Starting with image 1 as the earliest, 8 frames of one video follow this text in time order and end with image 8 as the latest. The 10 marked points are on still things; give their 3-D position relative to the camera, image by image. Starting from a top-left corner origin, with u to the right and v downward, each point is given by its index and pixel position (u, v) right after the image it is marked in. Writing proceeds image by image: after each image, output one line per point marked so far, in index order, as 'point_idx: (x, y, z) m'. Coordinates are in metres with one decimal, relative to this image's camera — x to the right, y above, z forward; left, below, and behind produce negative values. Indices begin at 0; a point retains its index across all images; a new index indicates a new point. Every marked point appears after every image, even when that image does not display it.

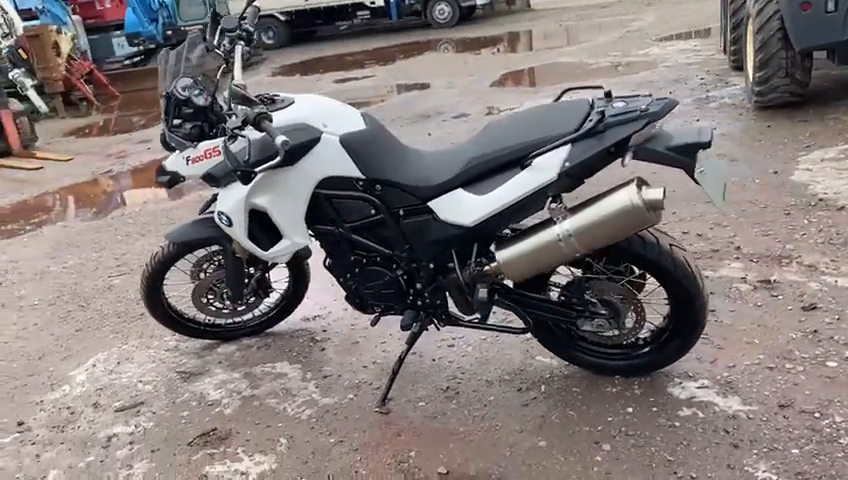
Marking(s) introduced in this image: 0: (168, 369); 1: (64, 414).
0: (-1.2, -0.6, +3.5) m
1: (-1.6, -0.8, +3.2) m
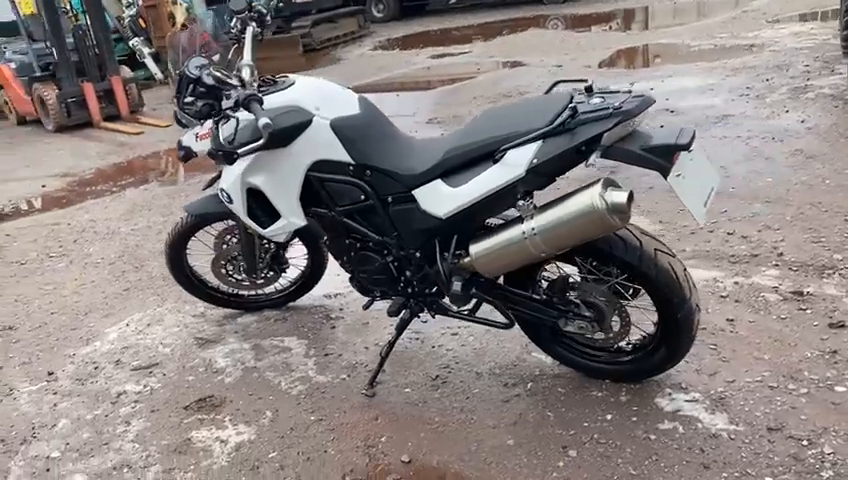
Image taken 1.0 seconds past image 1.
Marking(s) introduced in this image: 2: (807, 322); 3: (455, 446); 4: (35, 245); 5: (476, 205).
0: (-1.2, -0.5, +3.7) m
1: (-1.6, -0.6, +3.5) m
2: (+1.6, -0.3, +3.1) m
3: (+0.1, -0.7, +2.6) m
4: (-2.9, 0.0, +5.5) m
5: (+0.2, +0.1, +2.4) m
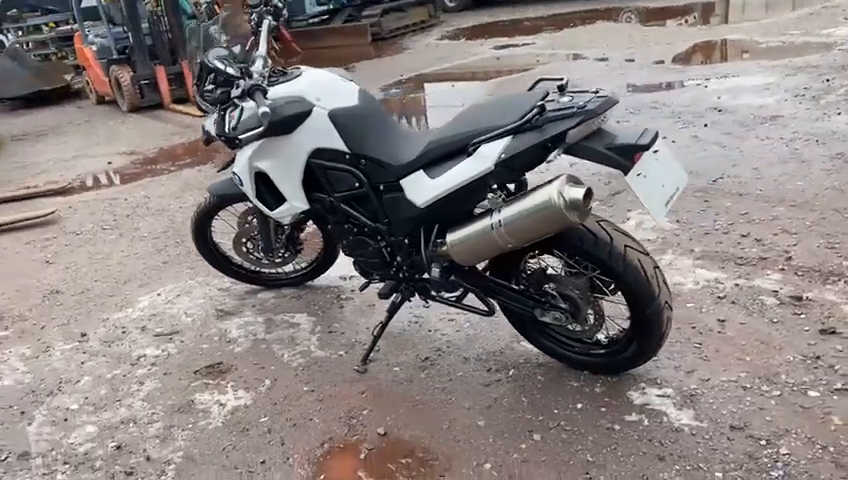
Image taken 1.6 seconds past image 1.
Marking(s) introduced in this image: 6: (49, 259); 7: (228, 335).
0: (-1.1, -0.4, +3.9) m
1: (-1.6, -0.5, +3.8) m
2: (+1.5, -0.4, +3.1) m
3: (0.0, -0.7, +2.8) m
4: (-2.7, +0.2, +5.9) m
5: (+0.1, +0.2, +2.5) m
6: (-2.6, -0.1, +5.1) m
7: (-1.0, -0.5, +3.6) m
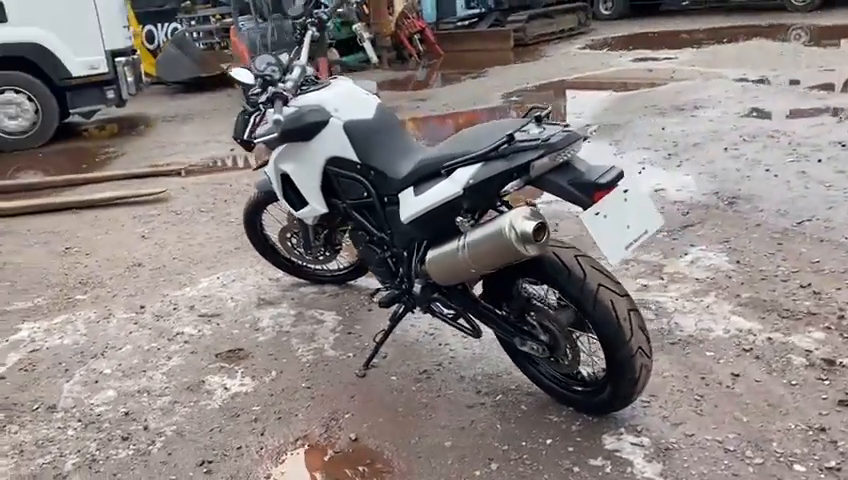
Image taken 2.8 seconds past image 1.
0: (-1.0, -0.3, +4.2) m
1: (-1.4, -0.4, +4.1) m
2: (+1.5, -0.6, +2.8) m
3: (-0.1, -0.7, +2.8) m
4: (-2.0, +0.3, +6.5) m
5: (0.0, +0.1, +2.6) m
6: (-2.1, 0.0, +5.6) m
7: (-0.9, -0.4, +3.8) m
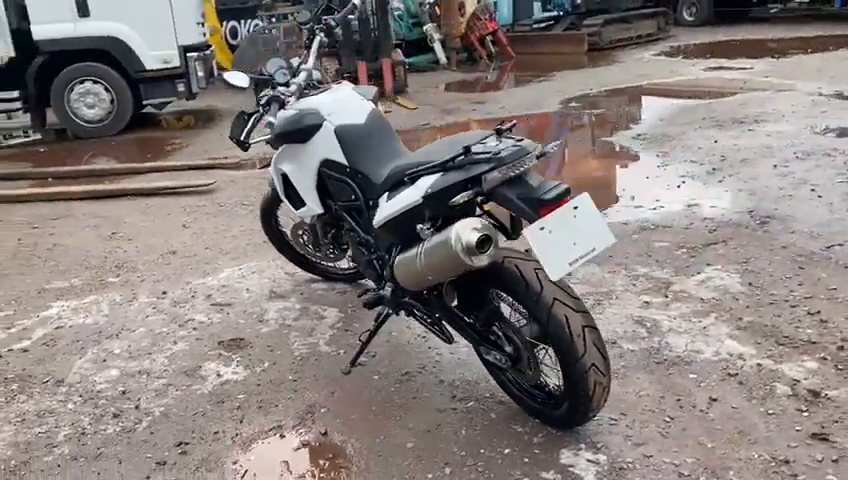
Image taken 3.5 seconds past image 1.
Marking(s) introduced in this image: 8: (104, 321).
0: (-0.9, -0.3, +4.4) m
1: (-1.4, -0.3, +4.3) m
2: (+1.3, -0.7, +2.7) m
3: (-0.2, -0.8, +2.9) m
4: (-1.7, +0.4, +6.7) m
5: (-0.1, +0.1, +2.6) m
6: (-1.9, +0.1, +5.9) m
7: (-0.9, -0.4, +4.0) m
8: (-1.8, -0.4, +4.1) m
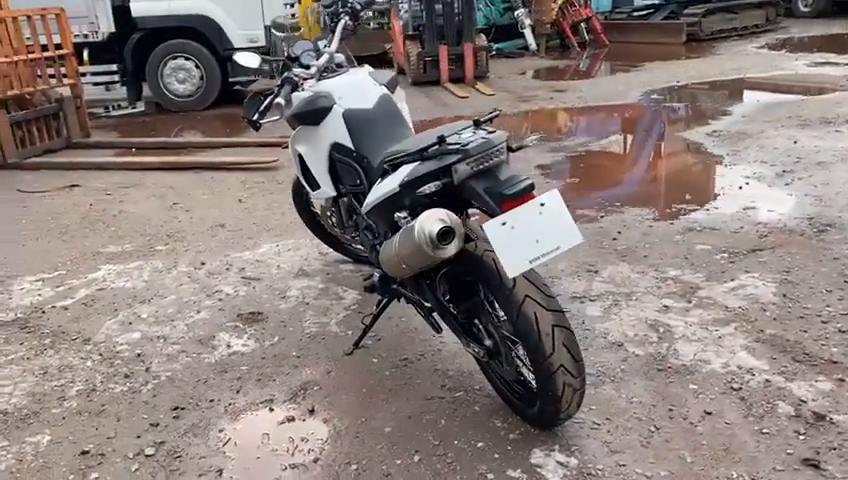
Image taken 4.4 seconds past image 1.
0: (-0.8, -0.1, +4.5) m
1: (-1.2, -0.2, +4.5) m
2: (+1.2, -0.7, +2.6) m
3: (-0.3, -0.7, +2.9) m
4: (-1.2, +0.6, +6.9) m
5: (-0.2, +0.1, +2.6) m
6: (-1.5, +0.3, +6.1) m
7: (-0.8, -0.3, +4.1) m
8: (-1.6, -0.3, +4.3) m
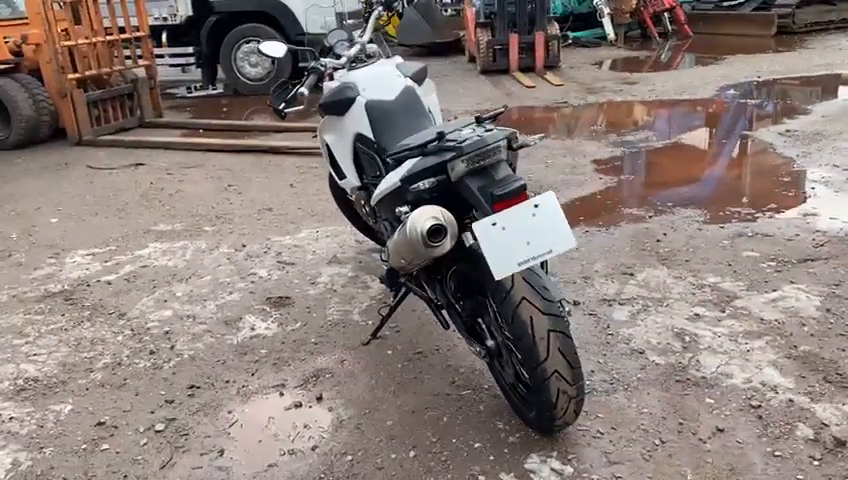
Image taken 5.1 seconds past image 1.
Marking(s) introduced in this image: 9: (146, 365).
0: (-0.6, -0.1, +4.5) m
1: (-1.0, -0.1, +4.6) m
2: (+1.2, -0.8, +2.4) m
3: (-0.3, -0.7, +3.0) m
4: (-0.7, +0.8, +6.9) m
5: (-0.1, +0.1, +2.6) m
6: (-1.1, +0.5, +6.2) m
7: (-0.6, -0.2, +4.1) m
8: (-1.4, -0.1, +4.4) m
9: (-1.2, -0.6, +3.3) m
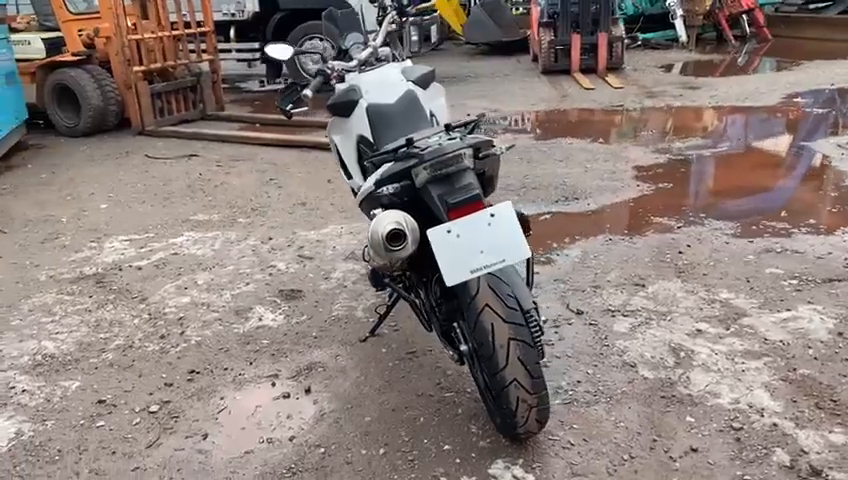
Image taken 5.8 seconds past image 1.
0: (-0.4, -0.1, +4.6) m
1: (-0.9, 0.0, +4.7) m
2: (+1.1, -0.8, +2.4) m
3: (-0.3, -0.7, +3.1) m
4: (-0.3, +0.8, +7.0) m
5: (-0.2, +0.1, +2.7) m
6: (-0.8, +0.5, +6.3) m
7: (-0.5, -0.2, +4.3) m
8: (-1.3, -0.1, +4.6) m
9: (-1.3, -0.5, +3.5) m
